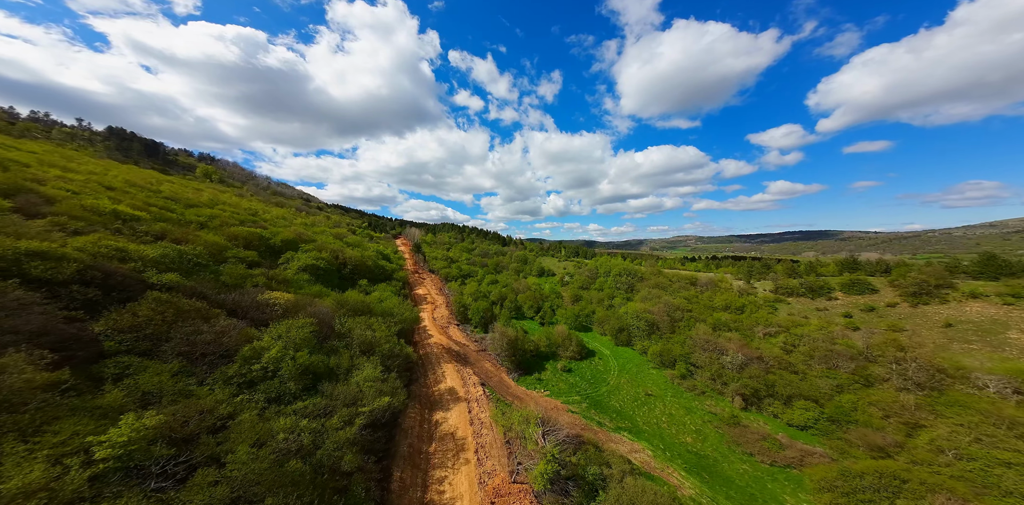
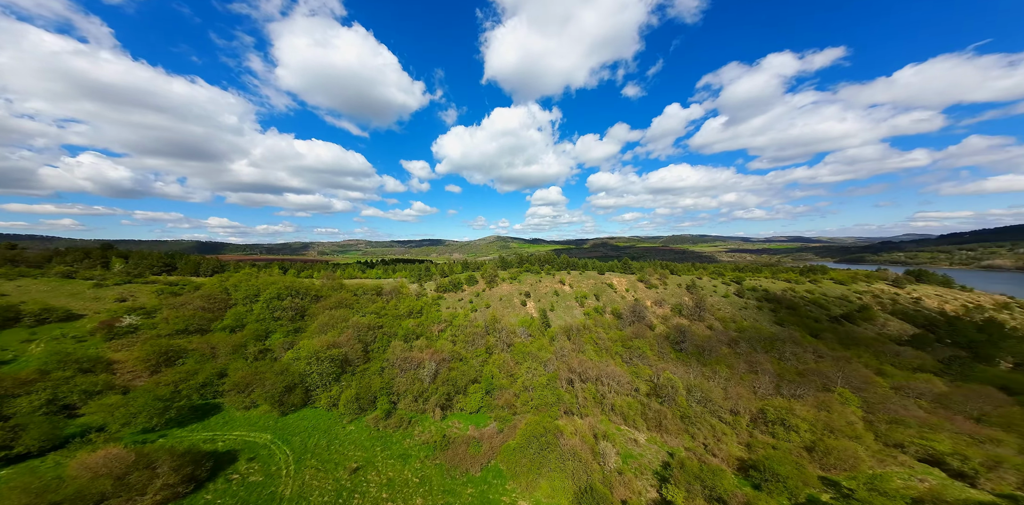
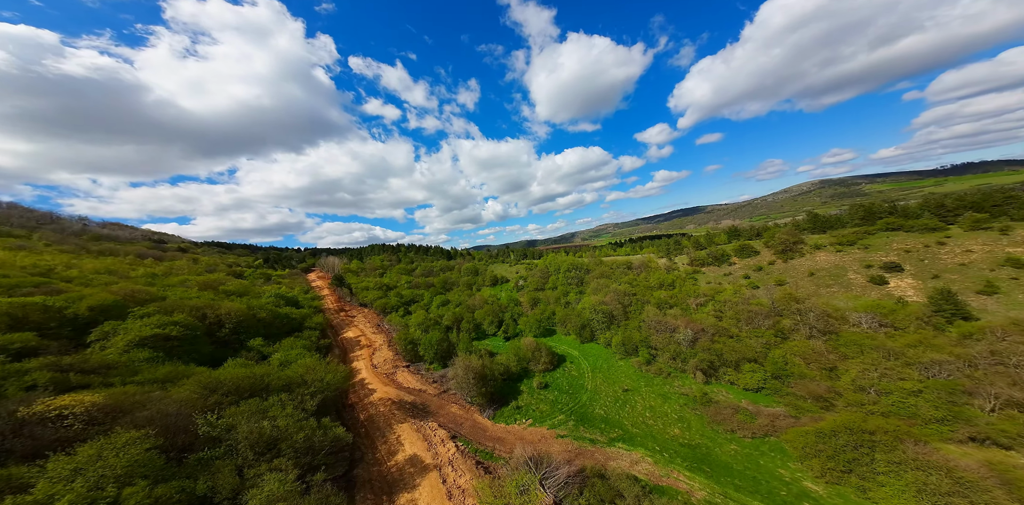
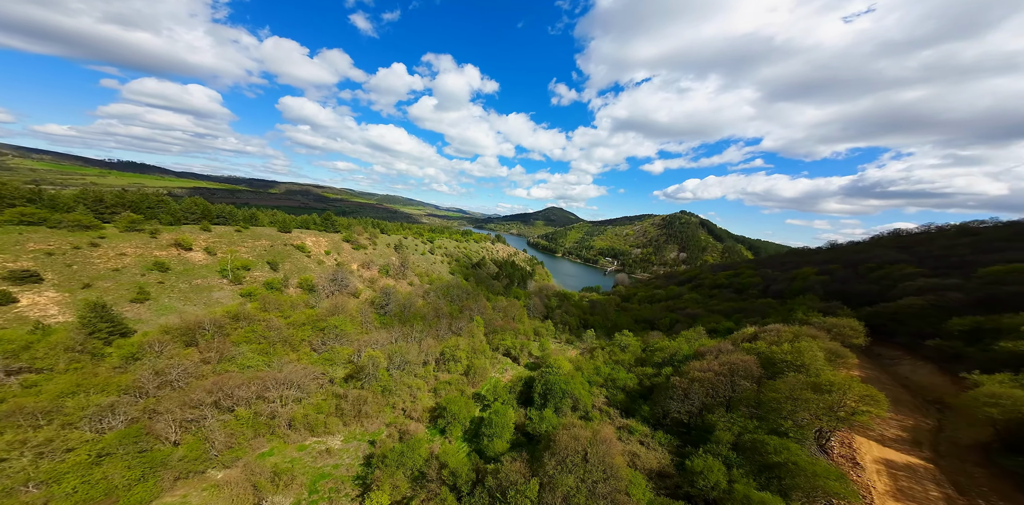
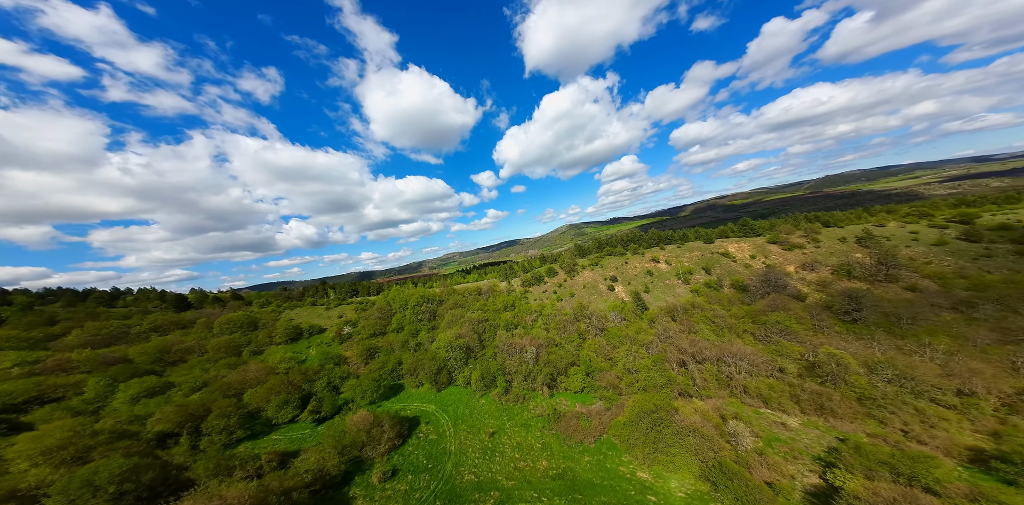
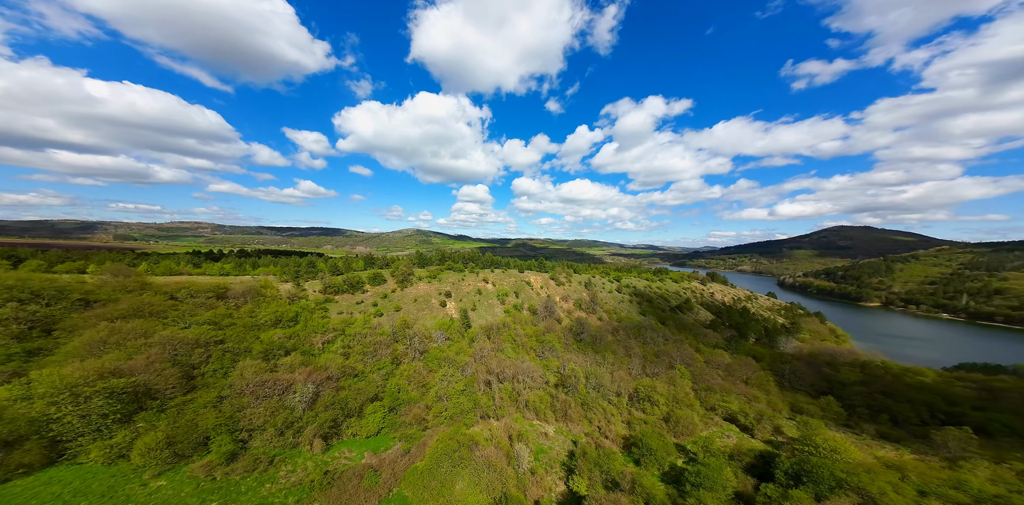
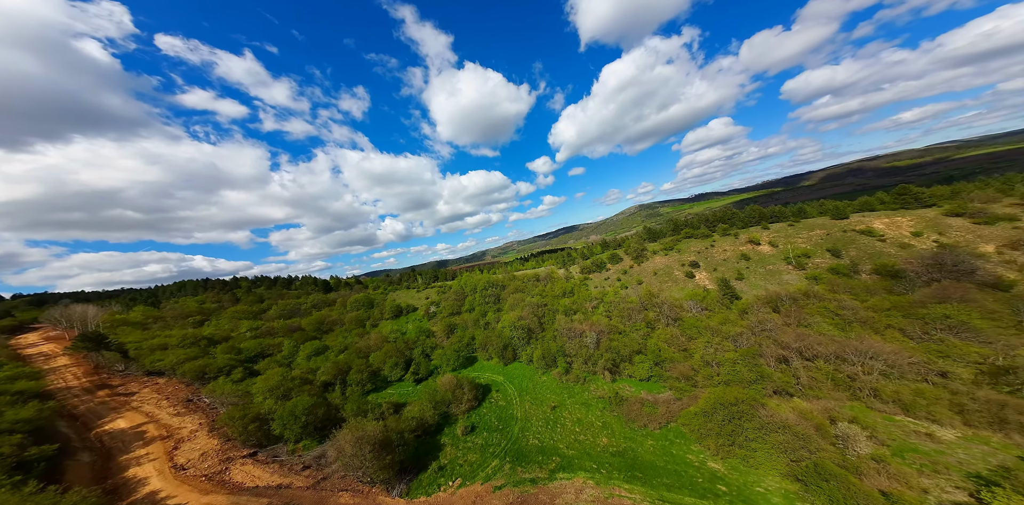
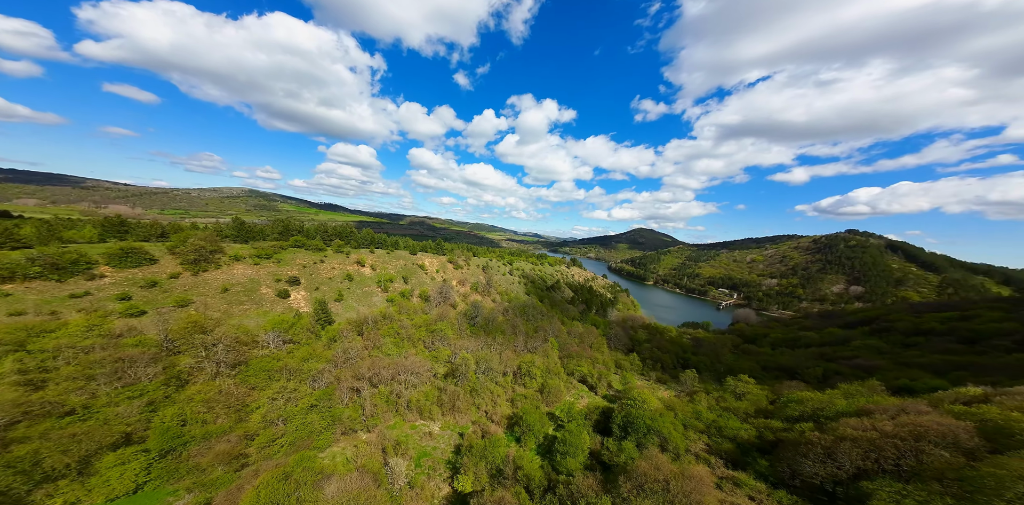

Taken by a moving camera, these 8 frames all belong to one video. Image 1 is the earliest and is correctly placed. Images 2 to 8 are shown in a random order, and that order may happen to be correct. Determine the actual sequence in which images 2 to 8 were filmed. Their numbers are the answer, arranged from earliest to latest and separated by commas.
3, 7, 5, 2, 6, 8, 4
